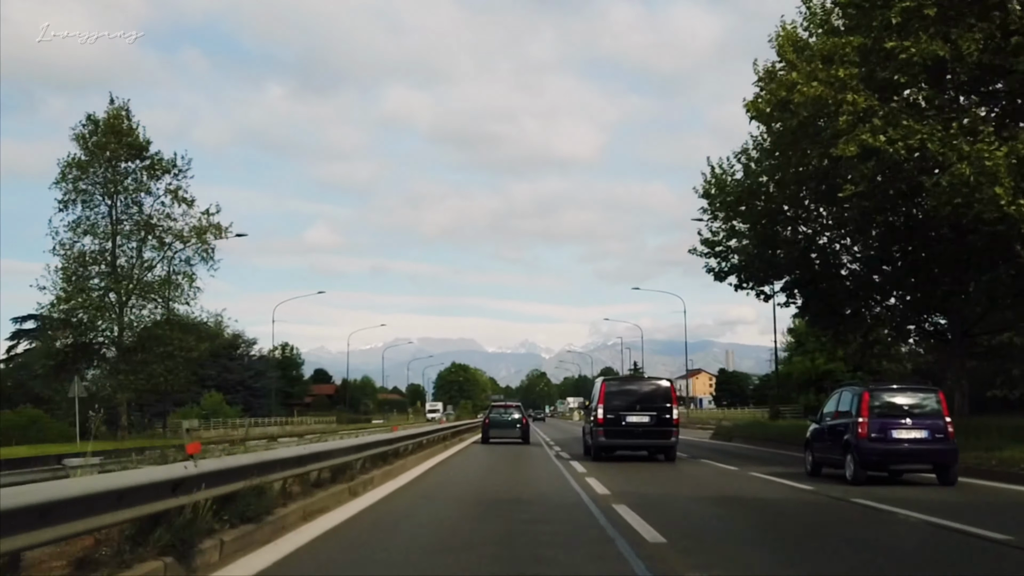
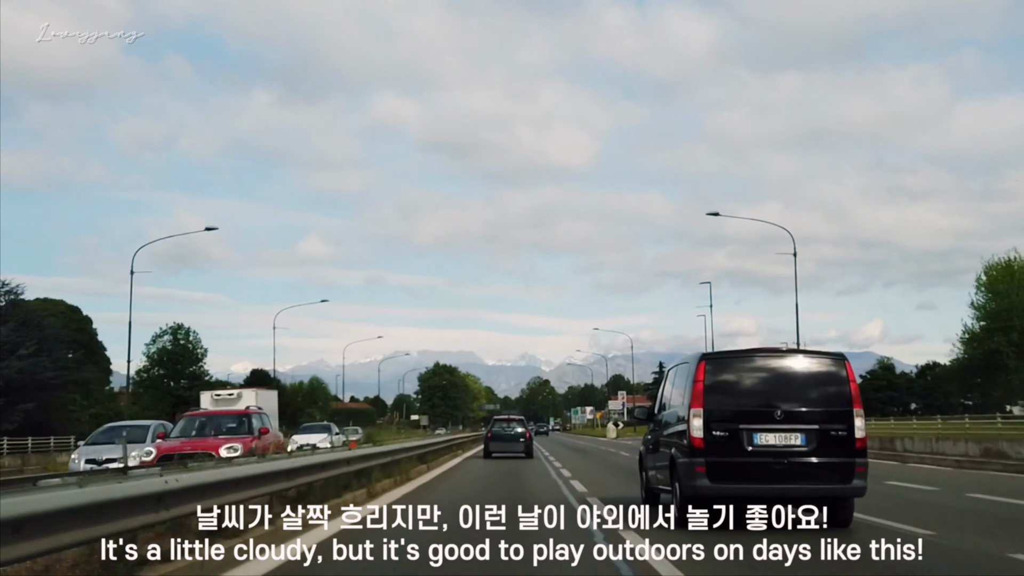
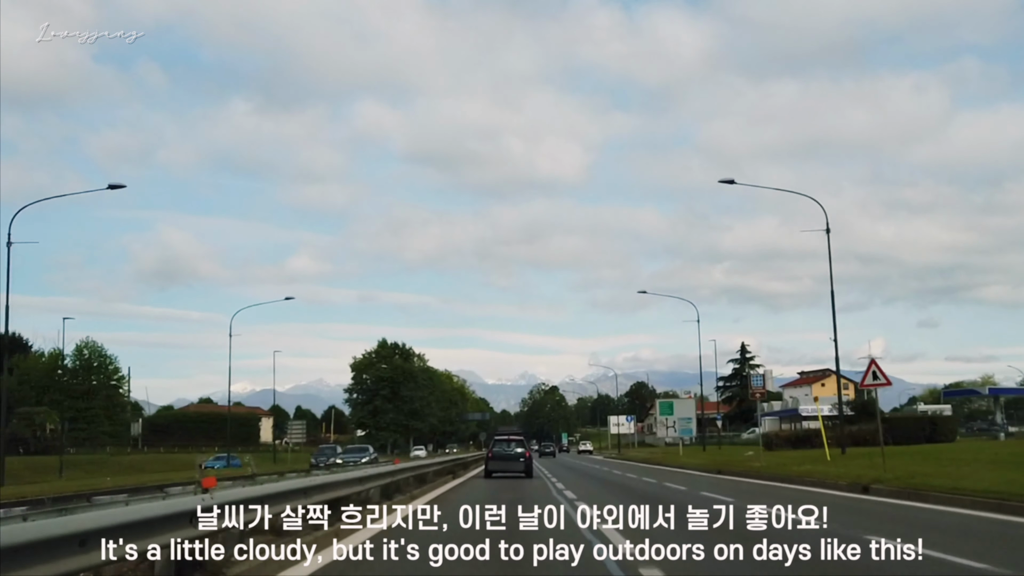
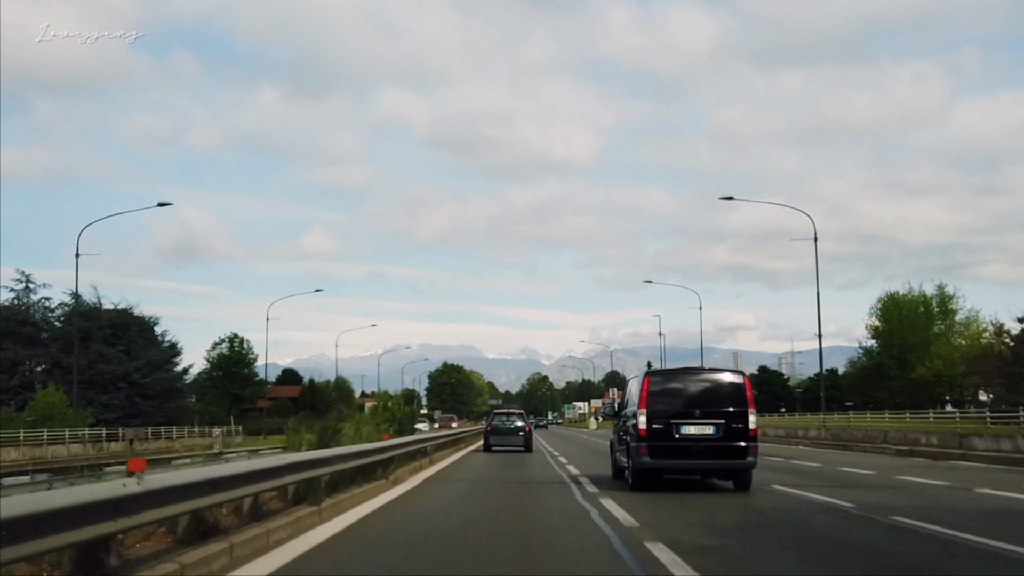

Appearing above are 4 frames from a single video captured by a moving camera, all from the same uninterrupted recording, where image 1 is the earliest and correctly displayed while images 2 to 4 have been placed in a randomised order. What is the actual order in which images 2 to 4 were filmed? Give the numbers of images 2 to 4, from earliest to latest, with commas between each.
4, 2, 3
